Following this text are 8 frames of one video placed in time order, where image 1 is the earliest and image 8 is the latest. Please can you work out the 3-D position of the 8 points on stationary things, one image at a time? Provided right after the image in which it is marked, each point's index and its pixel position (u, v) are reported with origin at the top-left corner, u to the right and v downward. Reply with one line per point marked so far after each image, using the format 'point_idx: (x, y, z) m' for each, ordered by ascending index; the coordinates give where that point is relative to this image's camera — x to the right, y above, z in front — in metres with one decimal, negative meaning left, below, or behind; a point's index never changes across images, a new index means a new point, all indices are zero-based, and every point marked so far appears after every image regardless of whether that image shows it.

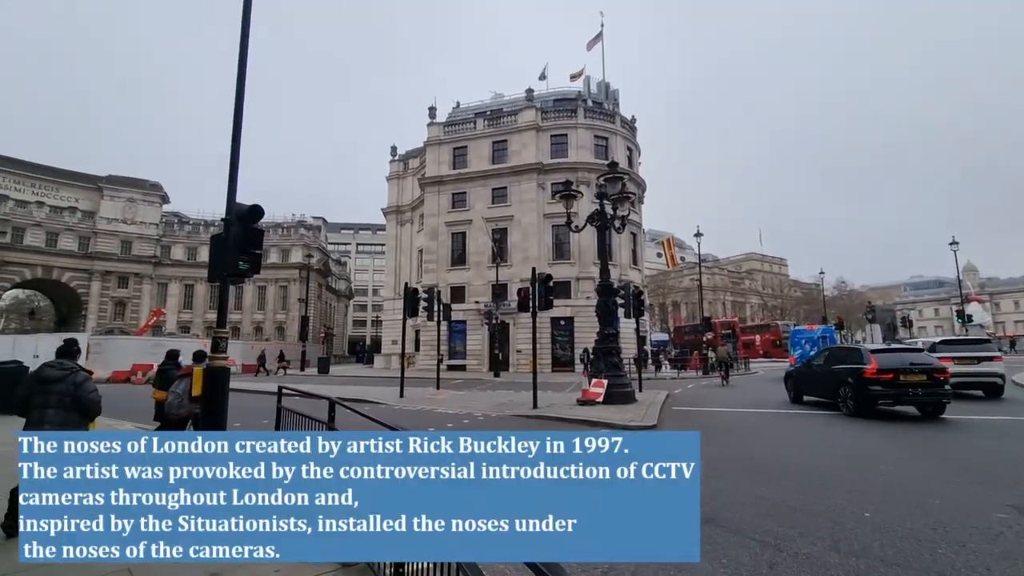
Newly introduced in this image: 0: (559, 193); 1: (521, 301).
0: (+1.7, +3.4, +17.2) m
1: (+0.2, -0.4, +14.0) m
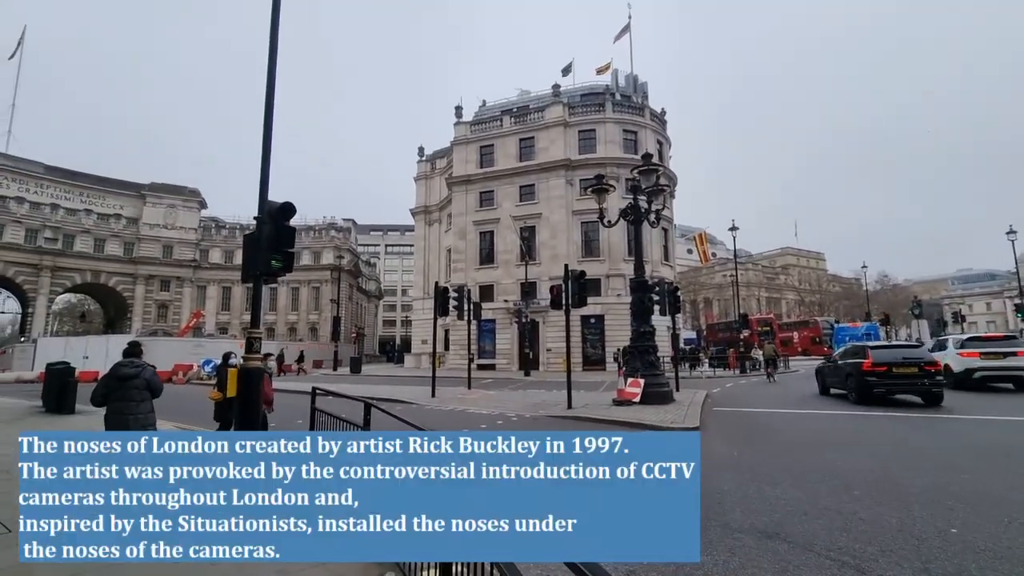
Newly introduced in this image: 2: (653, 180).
0: (+2.7, +3.5, +16.8) m
1: (+1.1, -0.3, +13.7) m
2: (+4.4, +3.3, +14.9) m
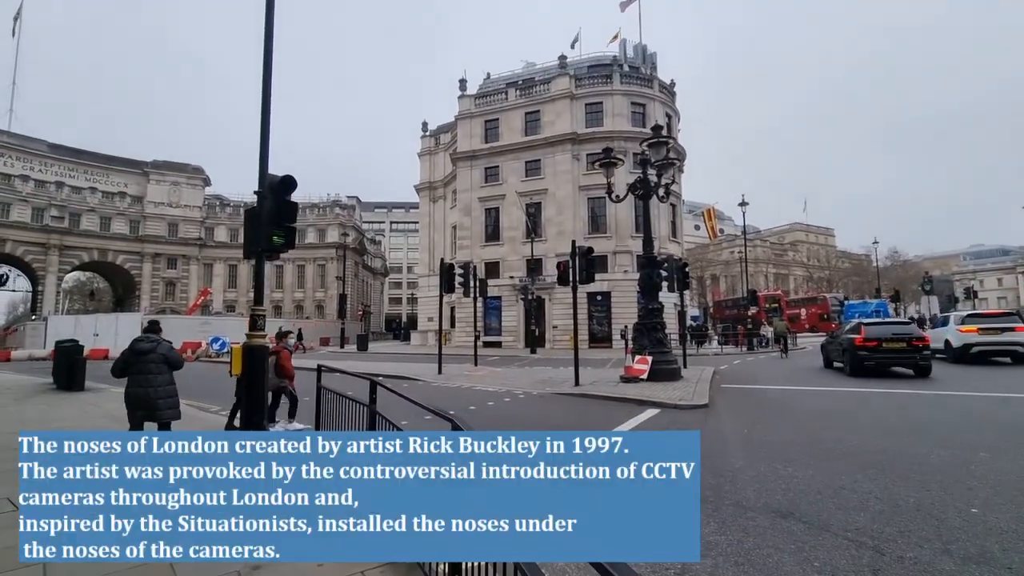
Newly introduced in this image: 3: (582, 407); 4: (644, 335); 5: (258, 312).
0: (+2.9, +4.3, +16.4) m
1: (+1.3, +0.4, +13.5) m
2: (+4.5, +4.0, +14.5) m
3: (+1.5, -2.5, +10.5) m
4: (+4.0, -1.4, +14.7) m
5: (-3.4, -0.3, +6.5) m
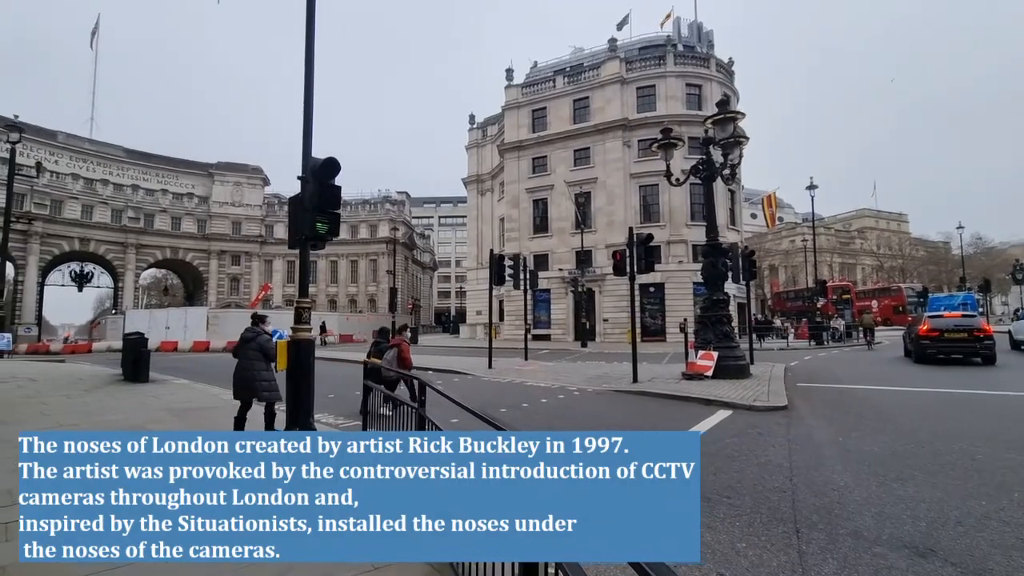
0: (+4.6, +4.6, +15.4) m
1: (+2.7, +0.6, +12.7) m
2: (+6.0, +4.3, +13.3) m
3: (+2.6, -2.3, +9.7) m
4: (+5.5, -1.2, +13.6) m
5: (-2.6, -0.2, +6.1) m
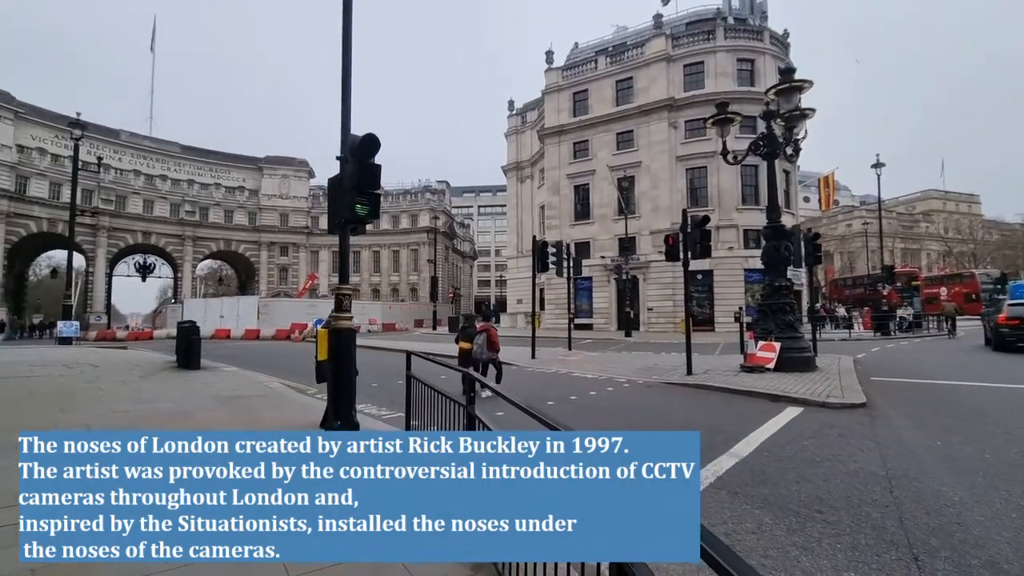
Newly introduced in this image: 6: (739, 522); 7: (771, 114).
0: (+5.9, +5.0, +14.3) m
1: (+3.8, +0.9, +11.9) m
2: (+7.1, +4.6, +12.2) m
3: (+3.5, -2.1, +9.0) m
4: (+6.7, -0.8, +12.7) m
5: (-2.0, 0.0, +5.8) m
6: (+1.8, -1.9, +3.9) m
7: (+6.7, +4.5, +12.6) m
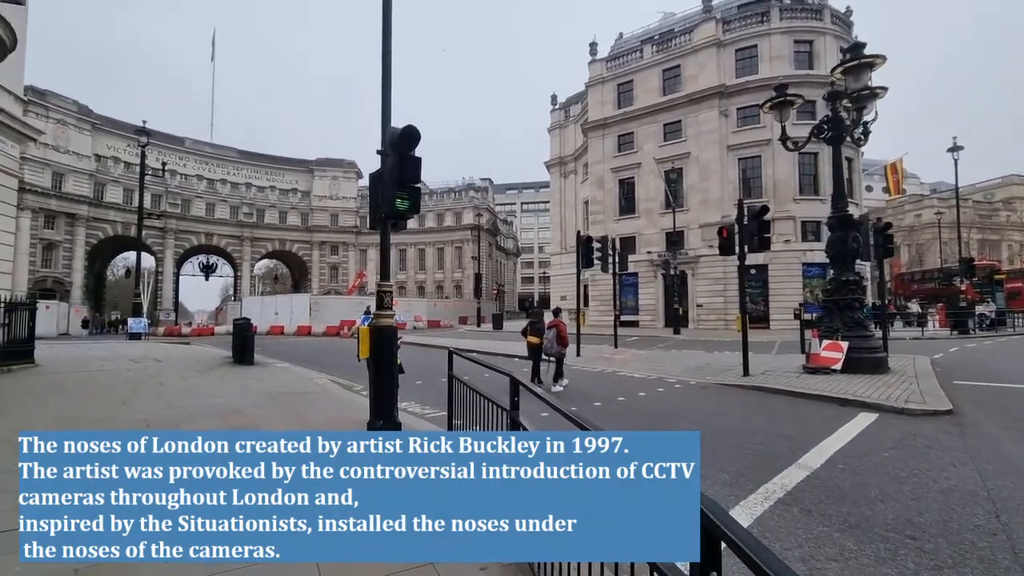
0: (+7.1, +5.2, +13.5) m
1: (+4.9, +1.1, +11.2) m
2: (+8.1, +4.8, +11.2) m
3: (+4.3, -2.0, +8.4) m
4: (+7.8, -0.7, +11.8) m
5: (-1.5, 0.0, +5.7) m
6: (+2.1, -1.8, +3.4) m
7: (+7.8, +4.6, +11.7) m
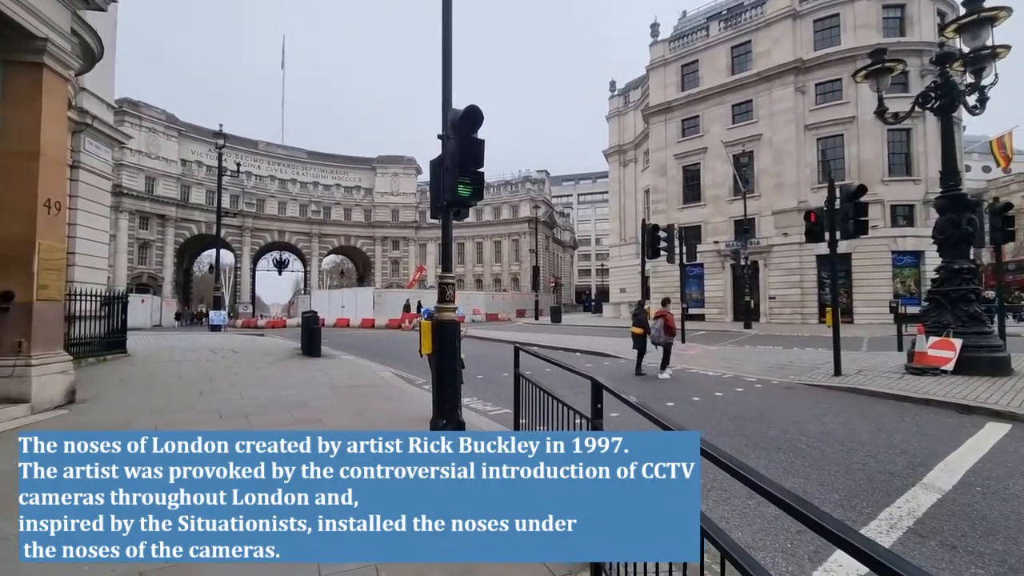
0: (+8.7, +5.4, +12.1) m
1: (+6.2, +1.2, +10.2) m
2: (+9.4, +5.0, +9.7) m
3: (+5.4, -1.8, +7.5) m
4: (+9.2, -0.4, +10.4) m
5: (-0.7, +0.1, +5.5) m
6: (+2.6, -1.7, +2.8) m
7: (+9.1, +4.9, +10.2) m
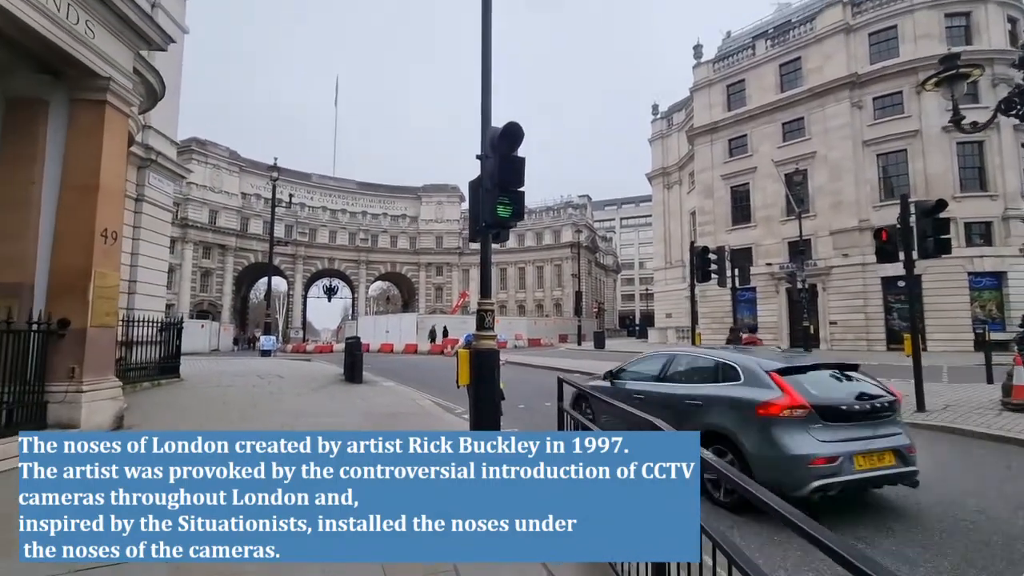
0: (+9.6, +4.8, +11.2) m
1: (+7.1, +0.8, +9.3) m
2: (+10.2, +4.6, +8.8) m
3: (+6.0, -2.2, +6.5) m
4: (+10.1, -0.9, +9.2) m
5: (-0.3, -0.2, +5.2) m
6: (+2.8, -1.9, +2.1) m
7: (+10.0, +4.4, +9.3) m
